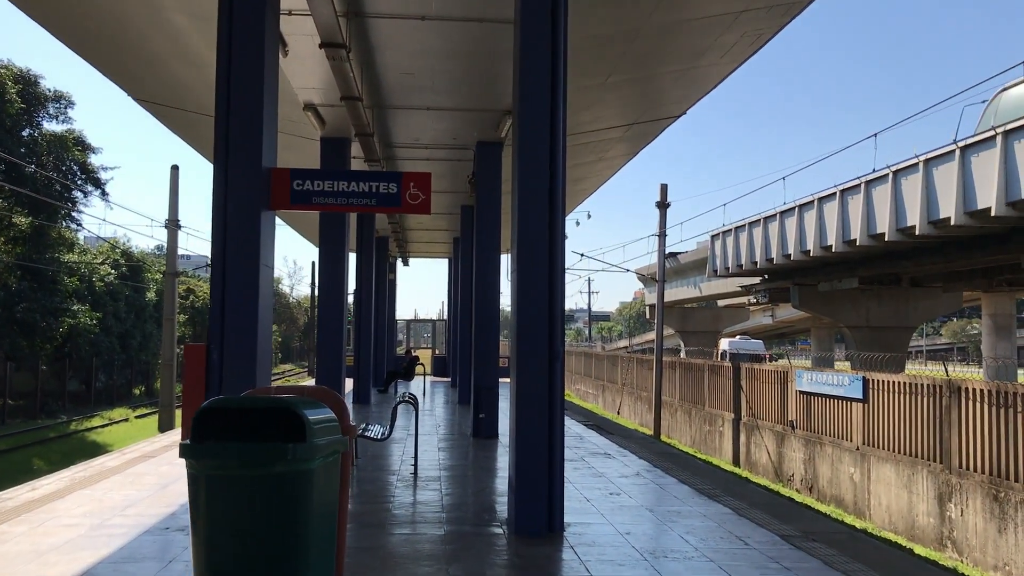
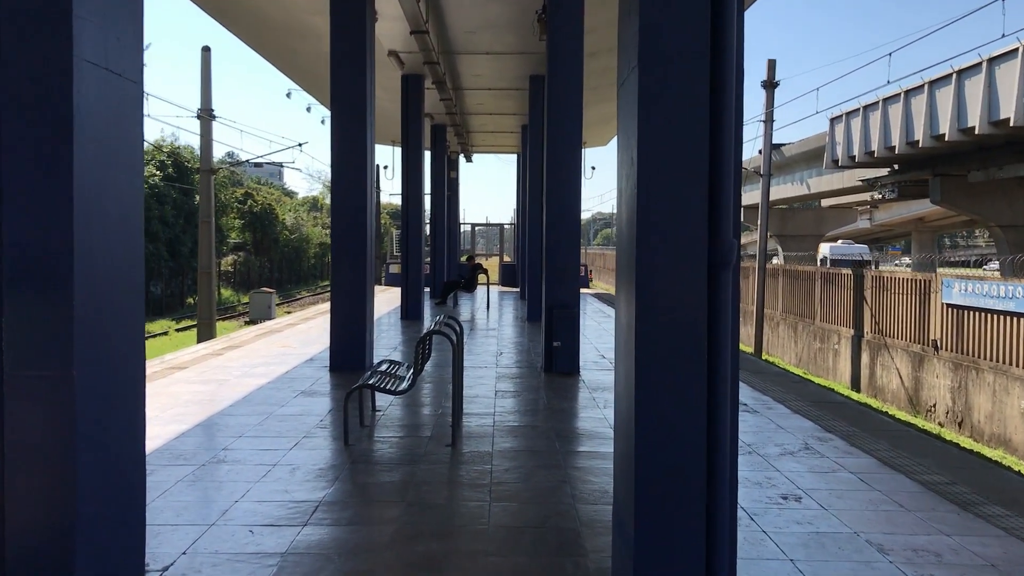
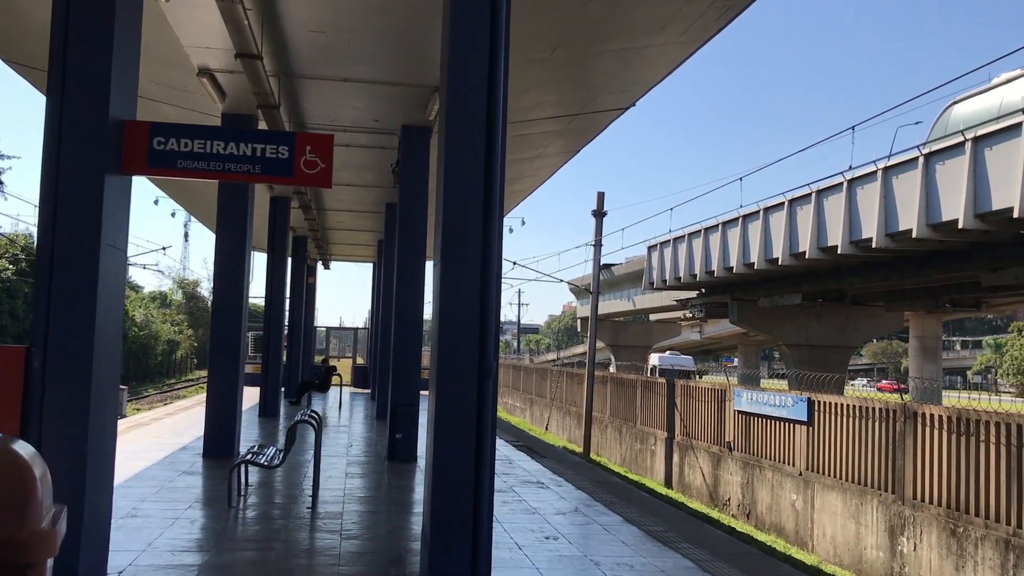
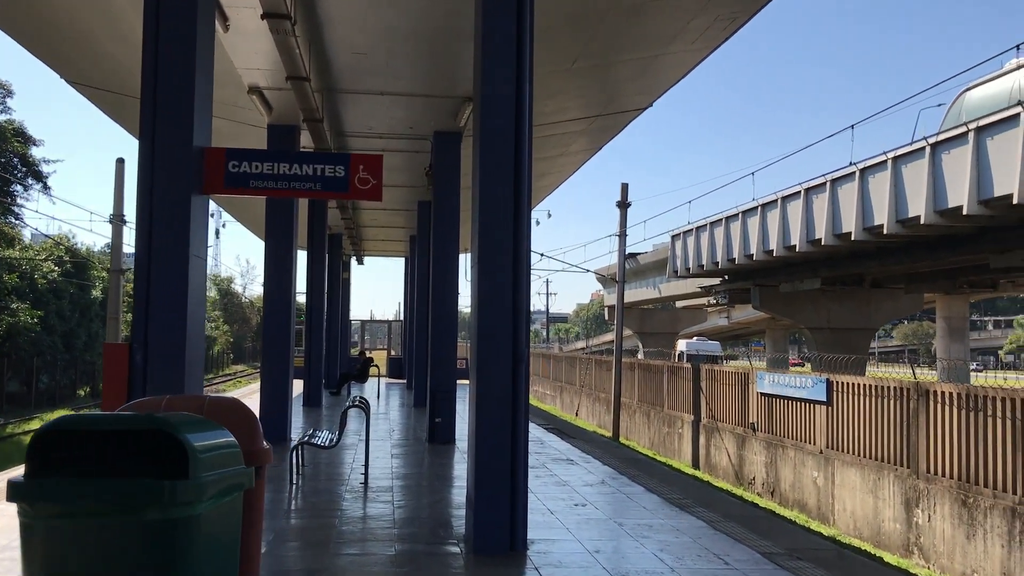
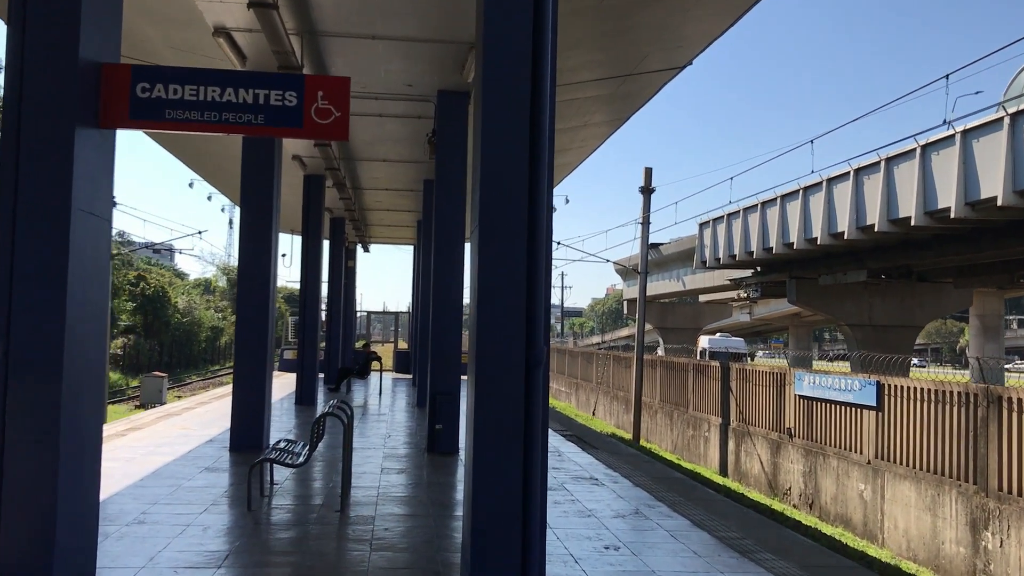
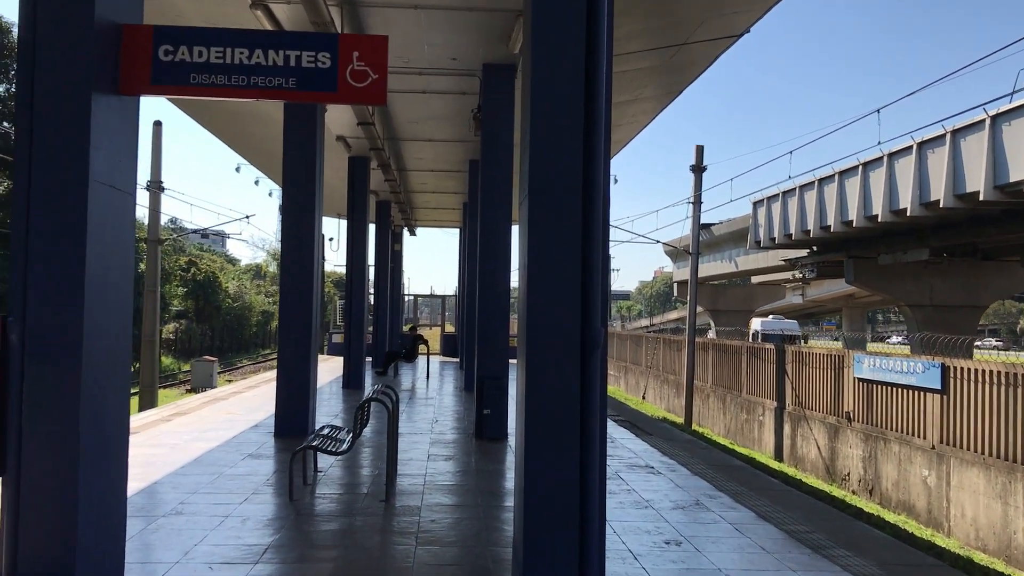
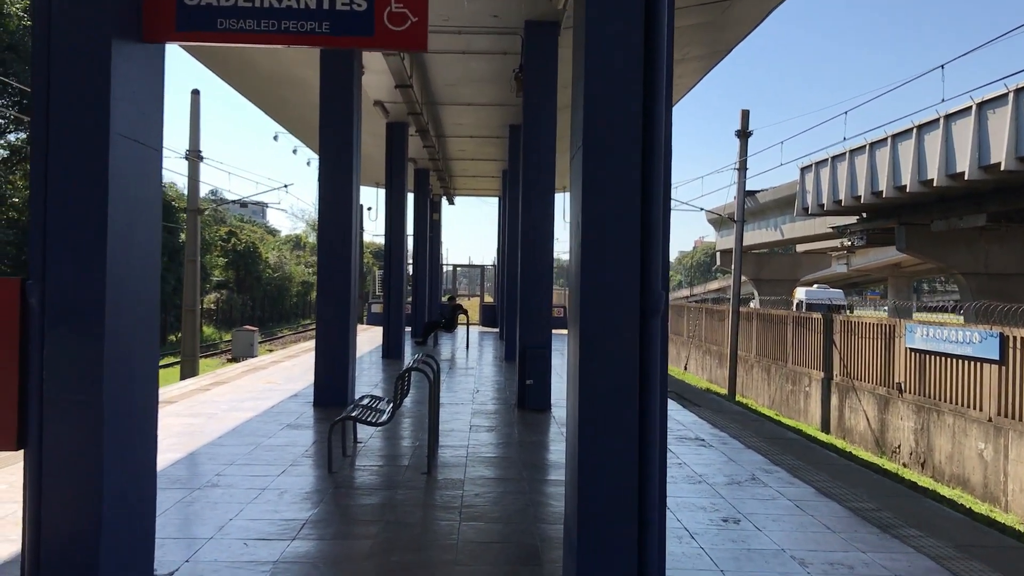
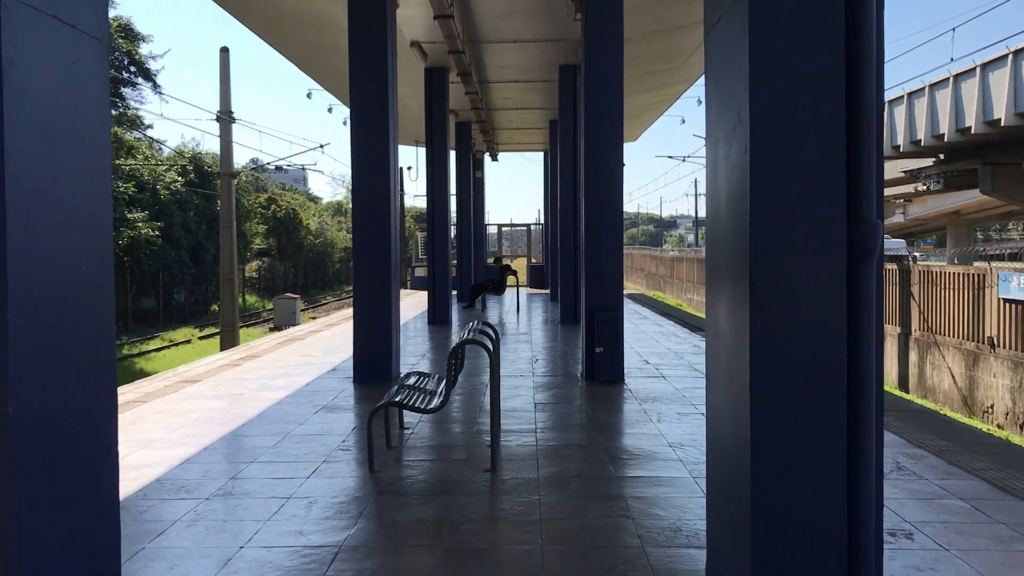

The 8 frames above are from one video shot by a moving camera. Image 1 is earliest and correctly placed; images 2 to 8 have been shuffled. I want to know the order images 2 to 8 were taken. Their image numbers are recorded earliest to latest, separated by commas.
4, 3, 5, 6, 7, 2, 8
